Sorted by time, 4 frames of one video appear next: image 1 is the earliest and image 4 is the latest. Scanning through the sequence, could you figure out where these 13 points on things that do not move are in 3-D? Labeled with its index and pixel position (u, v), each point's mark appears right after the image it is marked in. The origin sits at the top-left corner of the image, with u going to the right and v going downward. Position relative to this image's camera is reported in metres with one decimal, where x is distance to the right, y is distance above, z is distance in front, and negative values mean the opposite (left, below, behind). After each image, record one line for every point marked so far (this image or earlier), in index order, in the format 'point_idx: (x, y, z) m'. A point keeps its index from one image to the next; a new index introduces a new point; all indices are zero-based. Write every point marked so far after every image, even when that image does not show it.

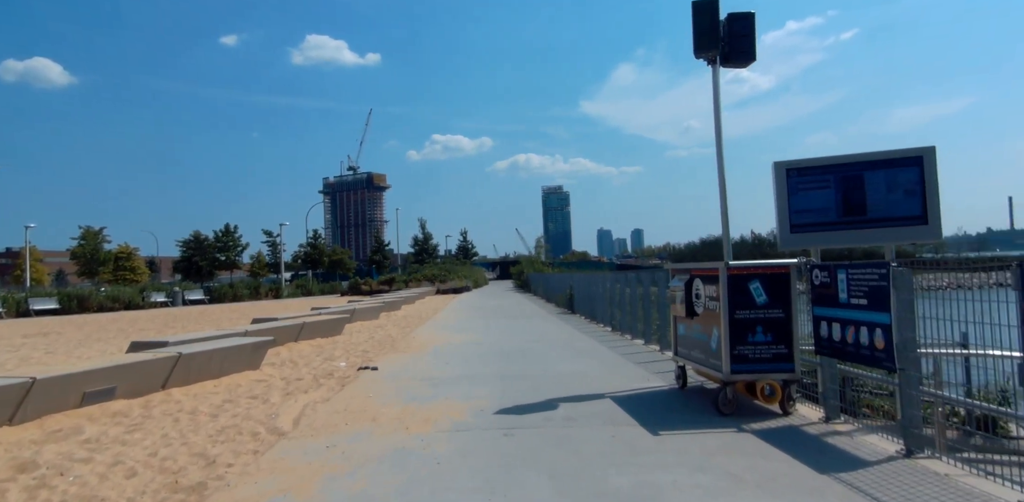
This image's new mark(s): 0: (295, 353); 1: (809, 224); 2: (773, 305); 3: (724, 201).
0: (-4.4, -2.1, +13.0) m
1: (+4.2, +0.4, +9.1) m
2: (+2.9, -0.6, +7.0) m
3: (+3.0, +0.7, +9.0) m
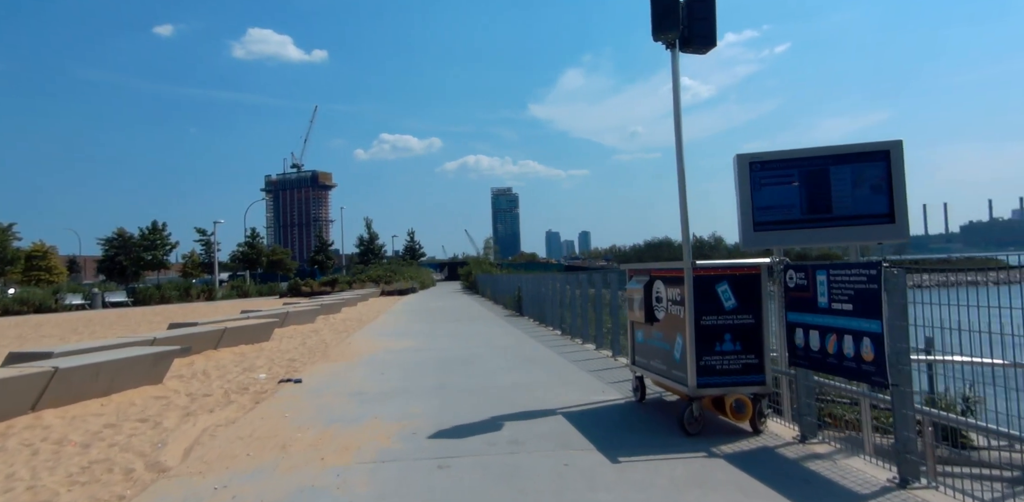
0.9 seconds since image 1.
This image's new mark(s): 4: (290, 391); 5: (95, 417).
0: (-5.5, -2.0, +11.6) m
1: (+3.5, +0.4, +8.4) m
2: (+2.3, -0.6, +6.2) m
3: (+2.3, +0.7, +8.3) m
4: (-3.1, -2.0, +8.8) m
5: (-4.6, -1.9, +7.1) m
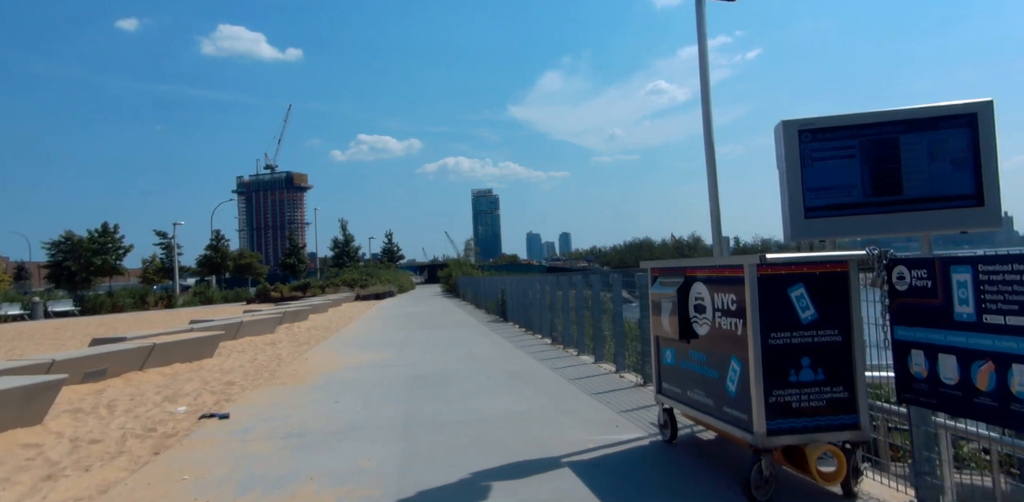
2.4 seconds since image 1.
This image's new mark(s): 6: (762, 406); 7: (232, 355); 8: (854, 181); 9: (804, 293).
0: (-5.8, -2.1, +9.5) m
1: (+3.3, +0.5, +6.6) m
2: (+2.2, -0.5, +4.4) m
3: (+2.1, +0.8, +6.4) m
4: (-3.3, -1.9, +6.8) m
5: (-4.7, -1.9, +5.0) m
6: (+1.7, -1.0, +4.2) m
7: (-6.3, -2.3, +14.4) m
8: (+3.6, +0.7, +6.6) m
9: (+2.0, -0.3, +4.3) m
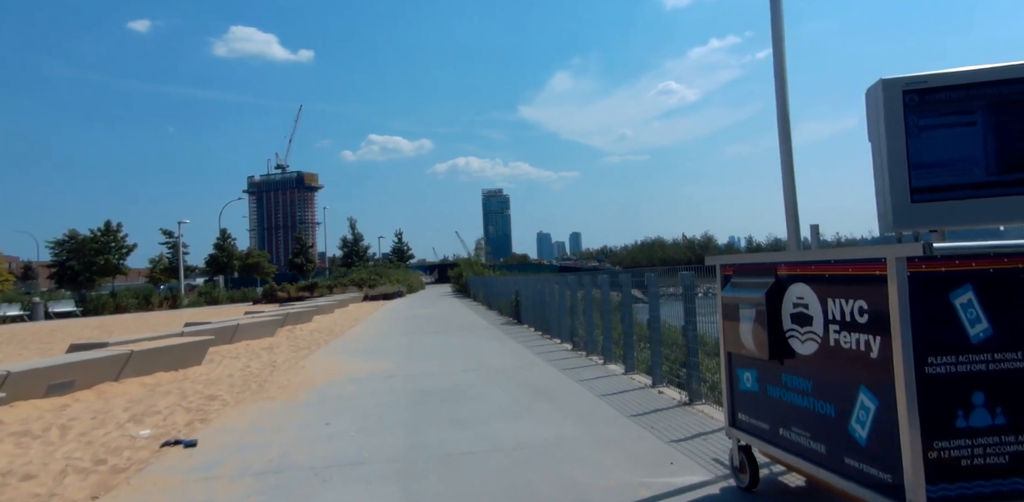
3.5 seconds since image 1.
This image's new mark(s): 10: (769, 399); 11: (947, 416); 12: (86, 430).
0: (-5.5, -2.0, +8.3) m
1: (+3.5, +0.5, +5.3) m
2: (+2.3, -0.4, +3.0) m
3: (+2.3, +0.8, +5.1) m
4: (-3.0, -1.9, +5.6) m
5: (-4.5, -1.8, +3.8) m
6: (+1.8, -1.0, +2.9) m
7: (-5.9, -2.3, +13.2) m
8: (+3.8, +0.8, +5.3) m
9: (+2.2, -0.2, +3.0) m
10: (+1.6, -1.0, +4.0) m
11: (+2.0, -0.8, +2.9) m
12: (-4.8, -2.0, +7.3) m
